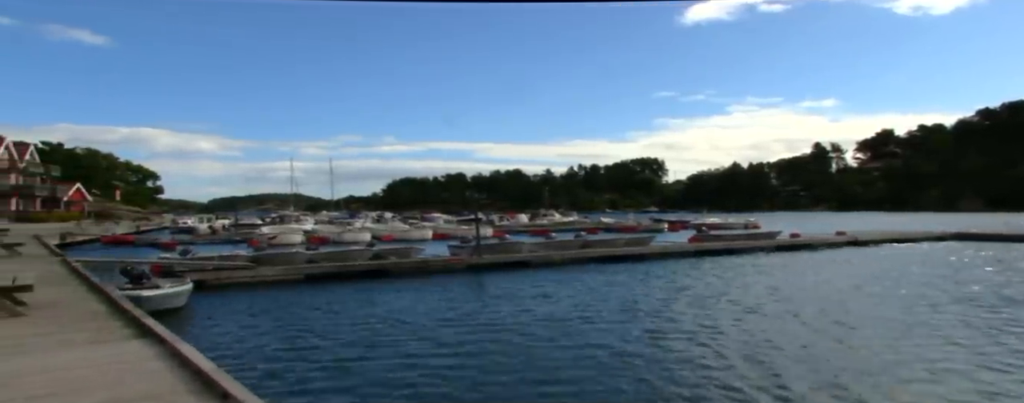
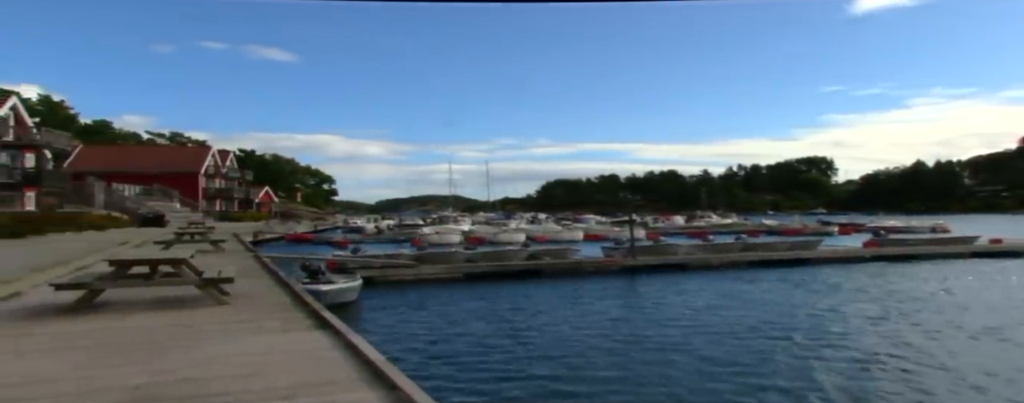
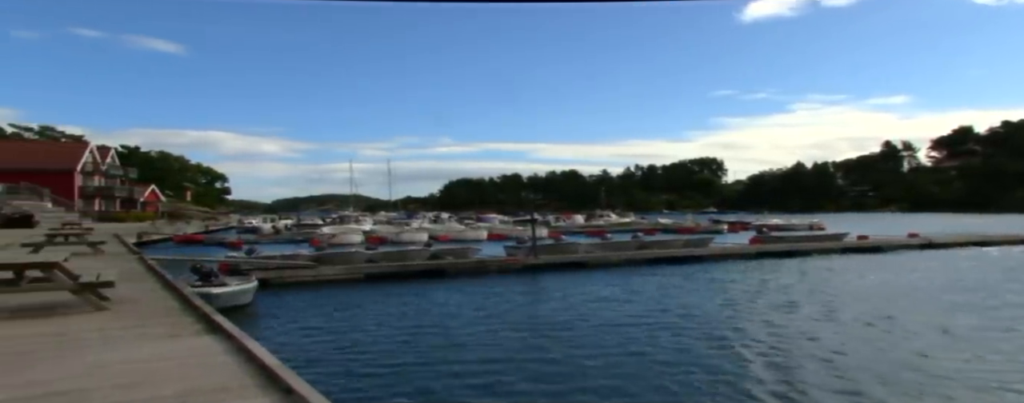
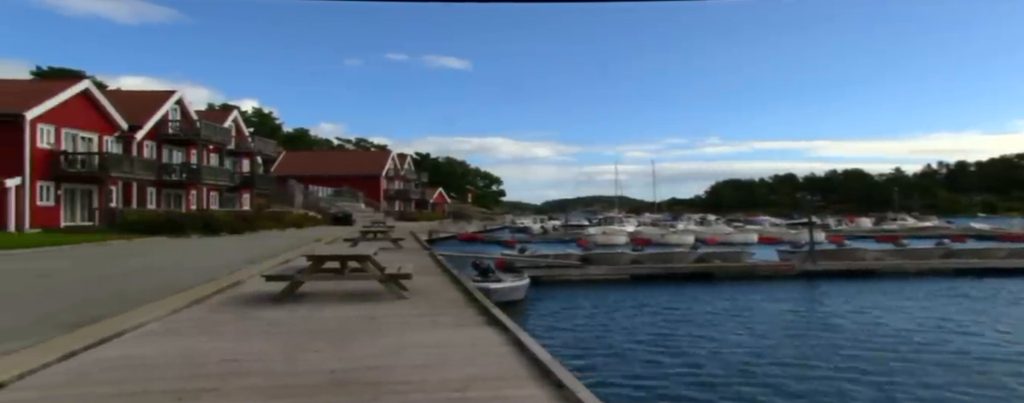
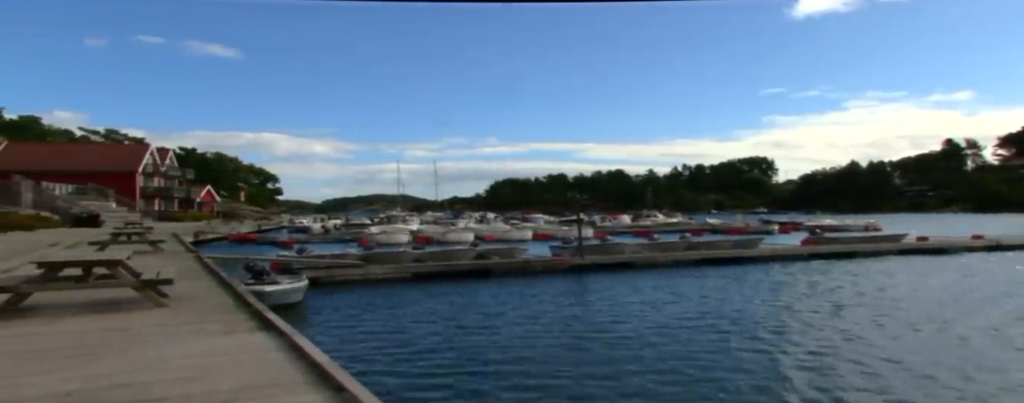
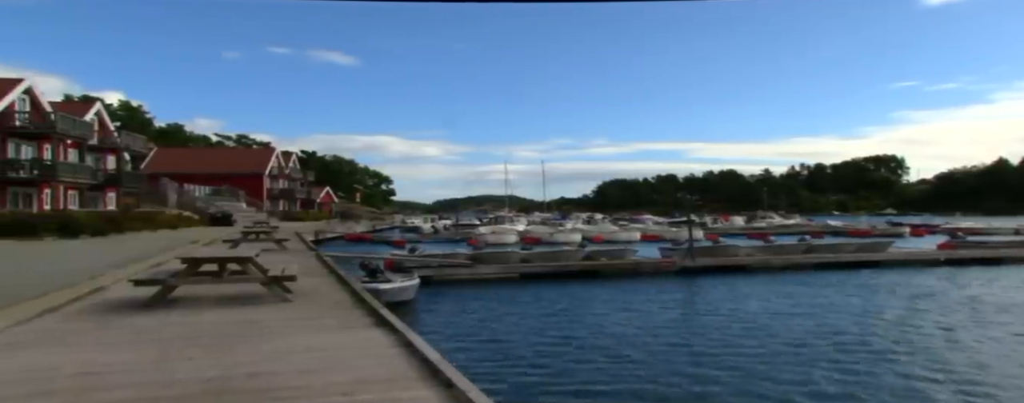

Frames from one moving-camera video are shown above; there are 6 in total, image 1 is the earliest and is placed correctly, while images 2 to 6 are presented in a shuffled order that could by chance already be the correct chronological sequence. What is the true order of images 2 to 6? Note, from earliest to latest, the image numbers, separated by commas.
3, 5, 2, 6, 4
